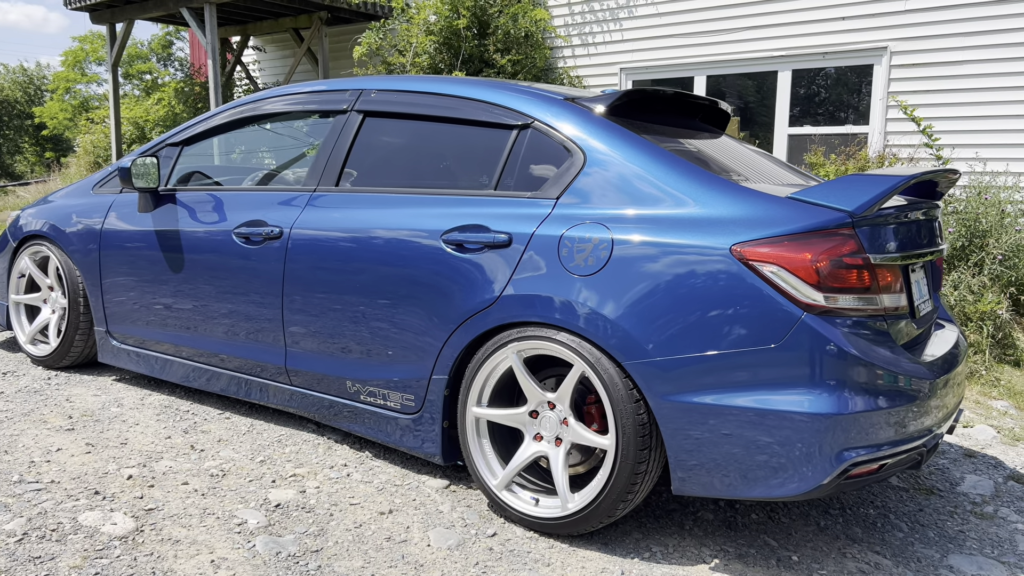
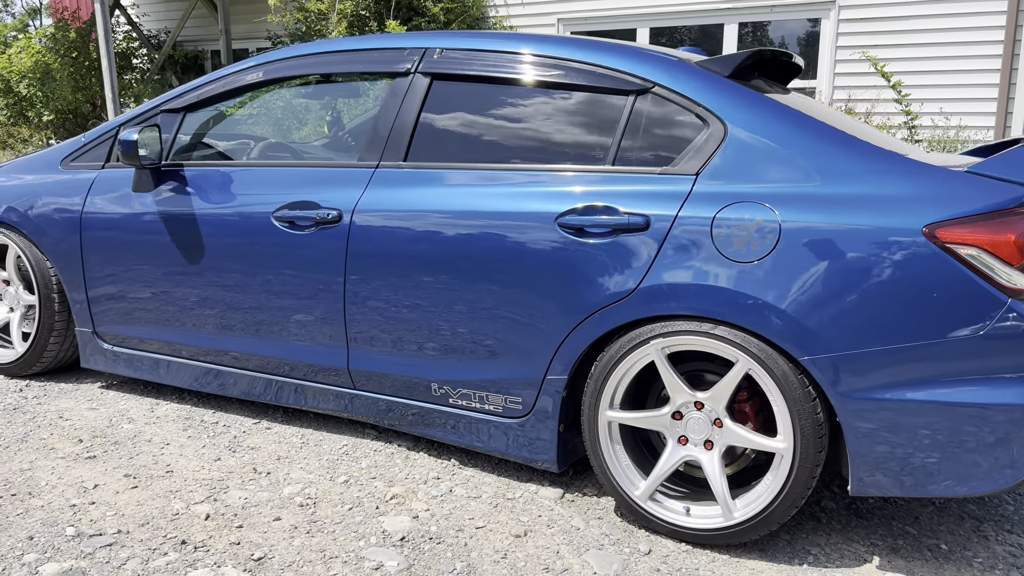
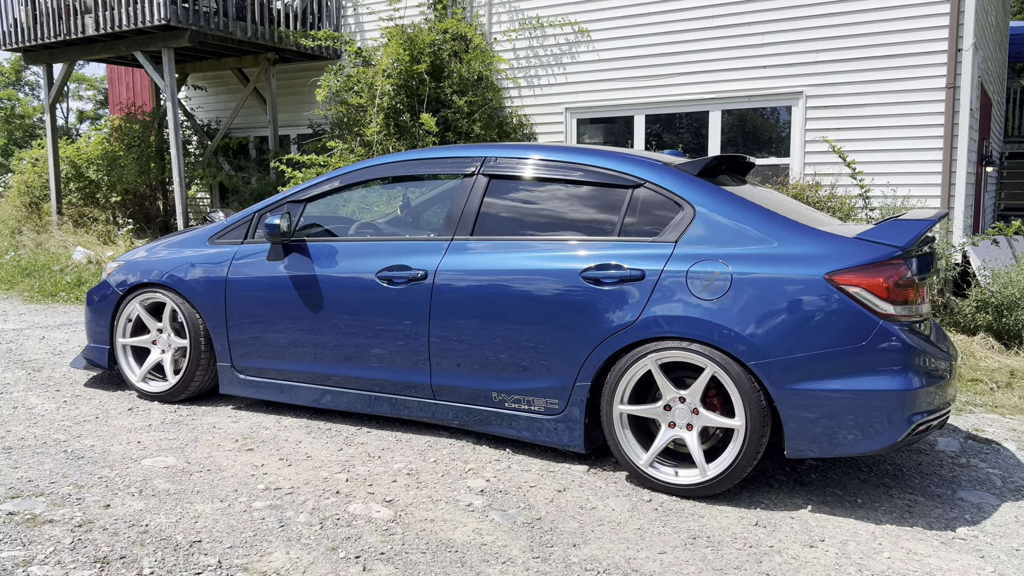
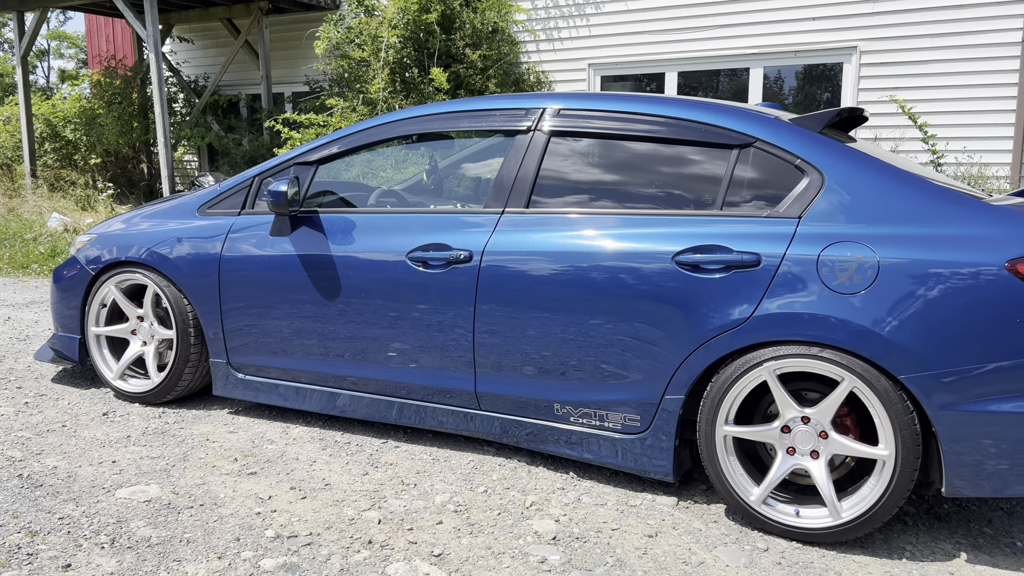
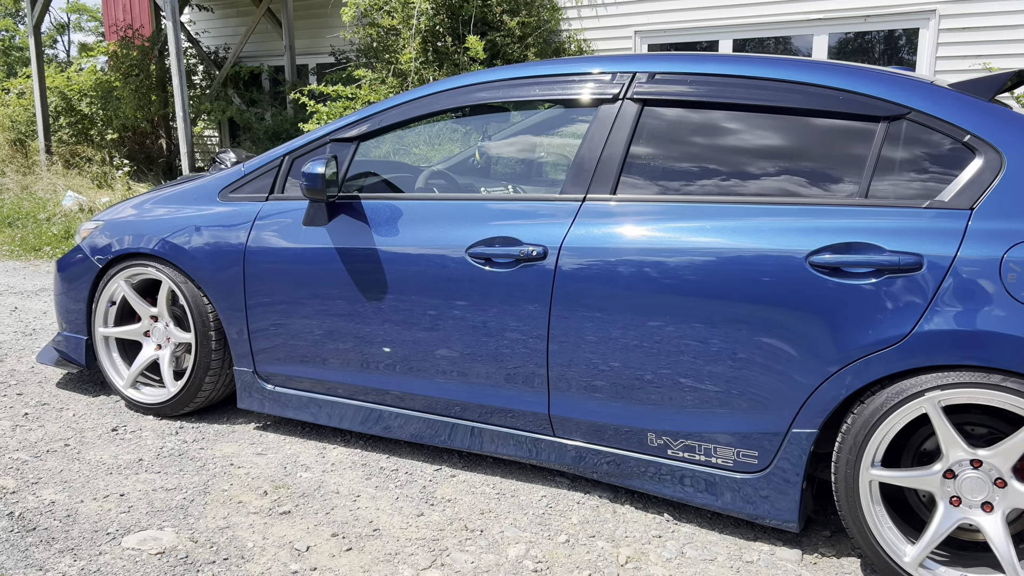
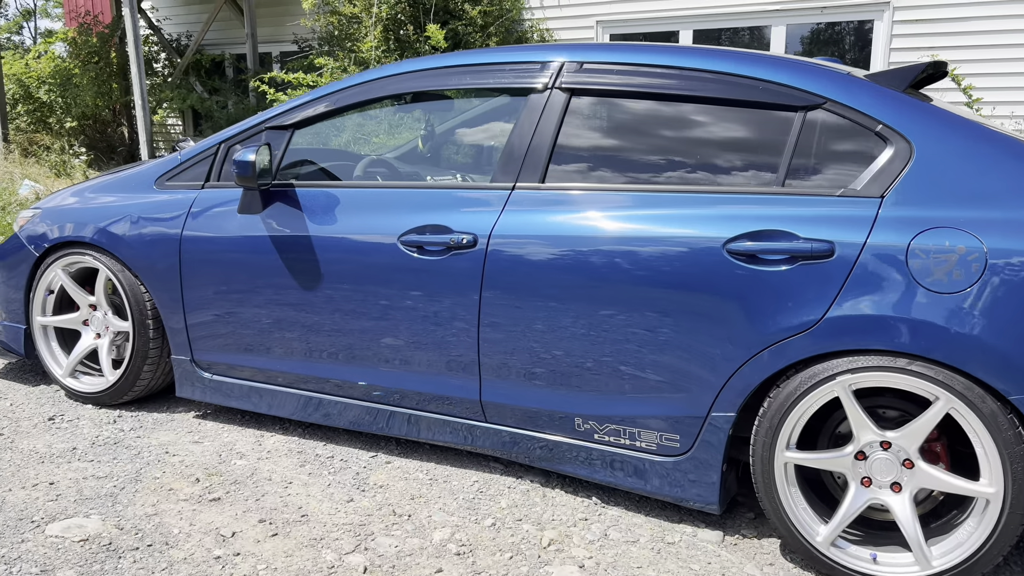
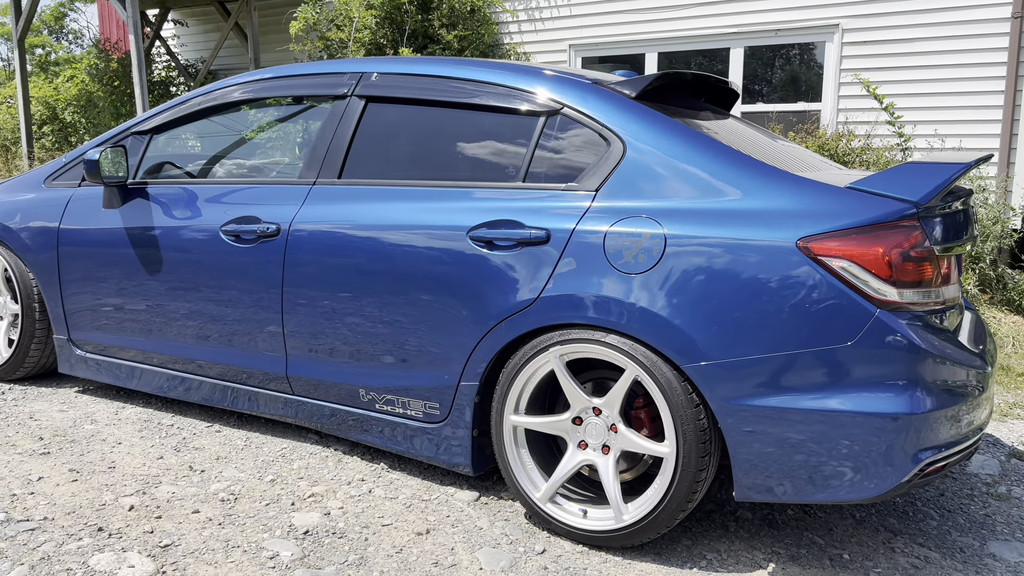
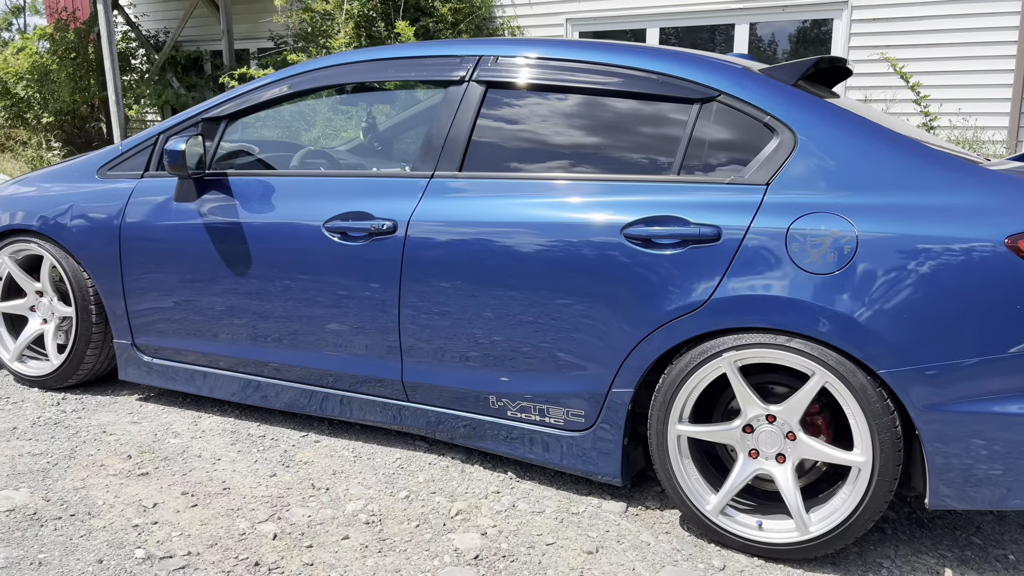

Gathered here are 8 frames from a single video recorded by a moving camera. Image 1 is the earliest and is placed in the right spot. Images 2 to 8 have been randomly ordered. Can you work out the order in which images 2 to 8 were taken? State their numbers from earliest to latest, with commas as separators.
7, 2, 8, 6, 5, 4, 3
